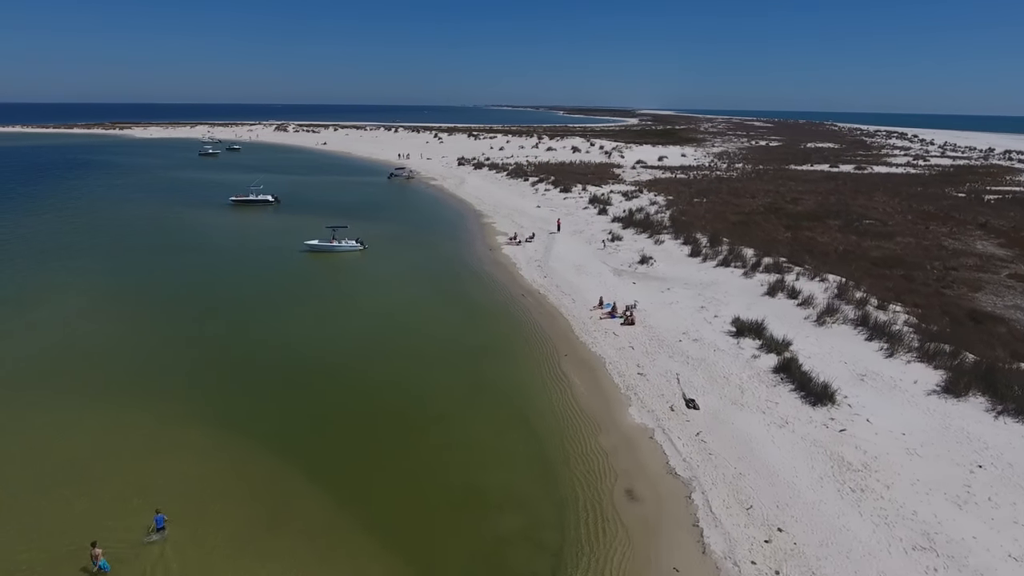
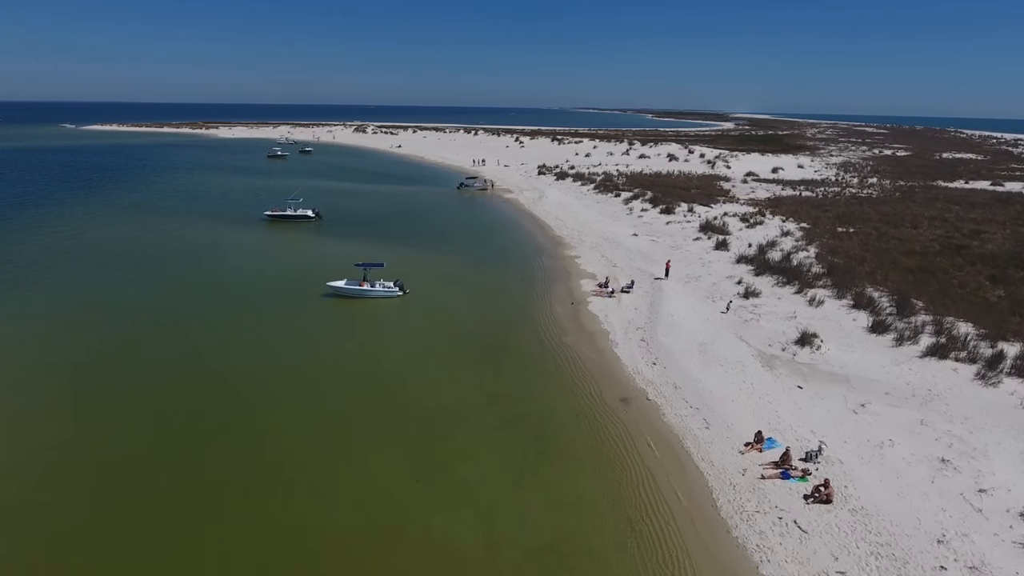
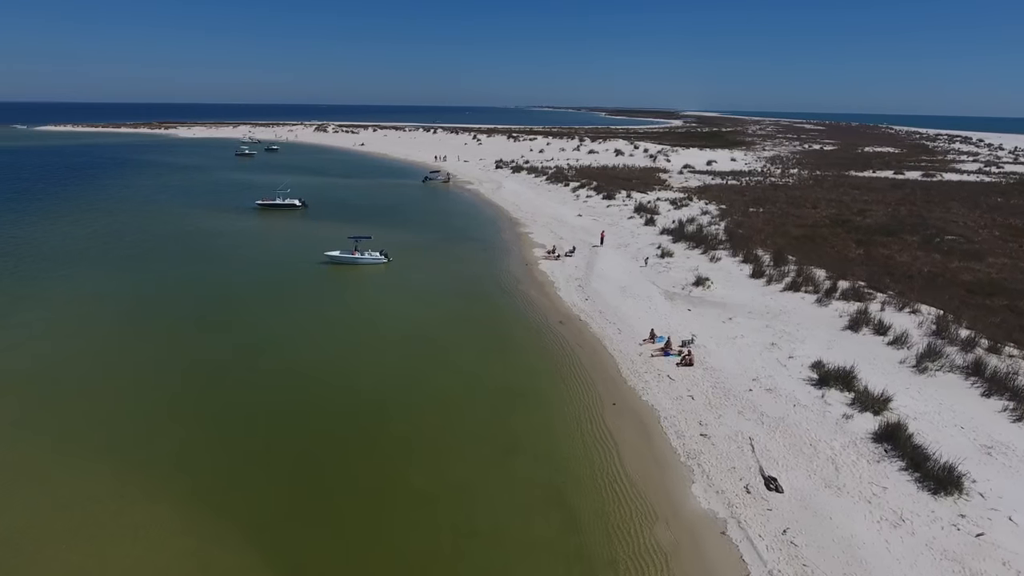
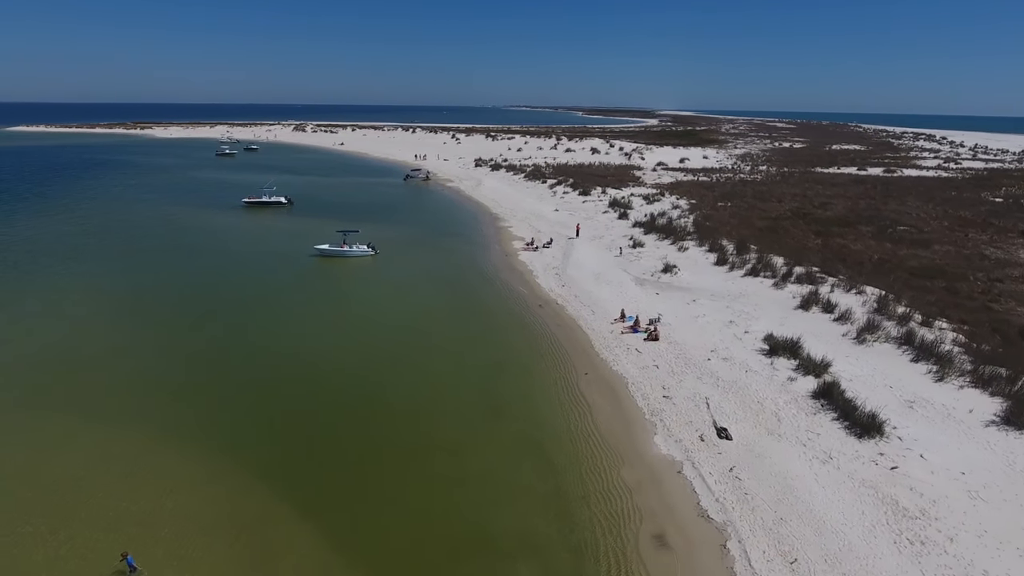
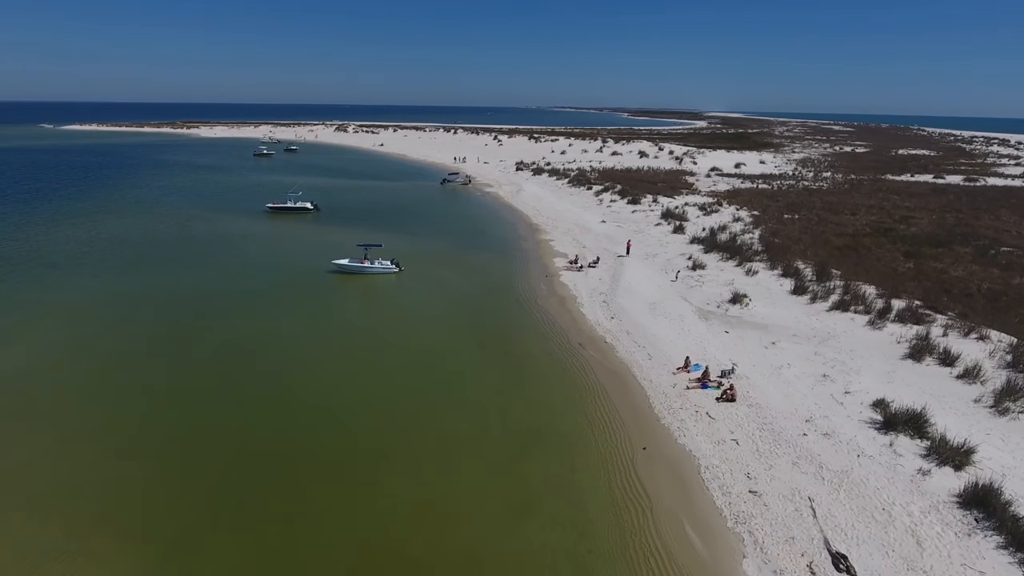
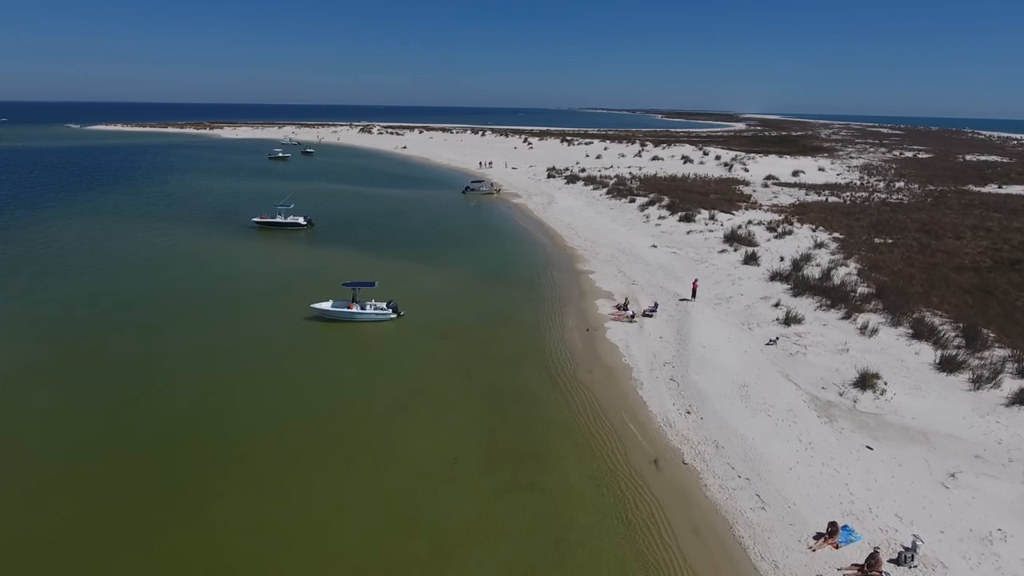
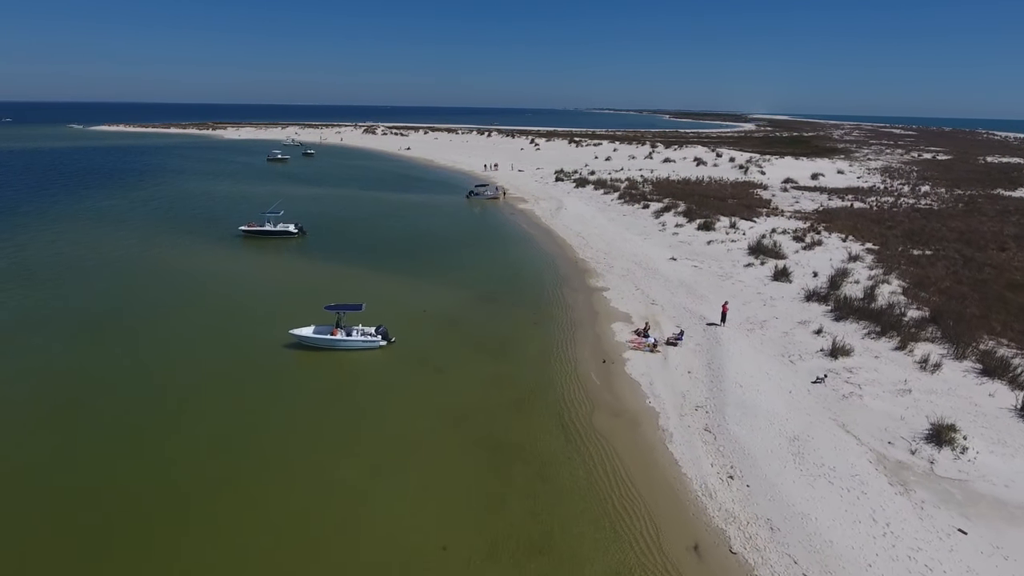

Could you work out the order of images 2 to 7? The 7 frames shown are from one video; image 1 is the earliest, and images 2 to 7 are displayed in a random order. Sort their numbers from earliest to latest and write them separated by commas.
4, 3, 5, 2, 6, 7
